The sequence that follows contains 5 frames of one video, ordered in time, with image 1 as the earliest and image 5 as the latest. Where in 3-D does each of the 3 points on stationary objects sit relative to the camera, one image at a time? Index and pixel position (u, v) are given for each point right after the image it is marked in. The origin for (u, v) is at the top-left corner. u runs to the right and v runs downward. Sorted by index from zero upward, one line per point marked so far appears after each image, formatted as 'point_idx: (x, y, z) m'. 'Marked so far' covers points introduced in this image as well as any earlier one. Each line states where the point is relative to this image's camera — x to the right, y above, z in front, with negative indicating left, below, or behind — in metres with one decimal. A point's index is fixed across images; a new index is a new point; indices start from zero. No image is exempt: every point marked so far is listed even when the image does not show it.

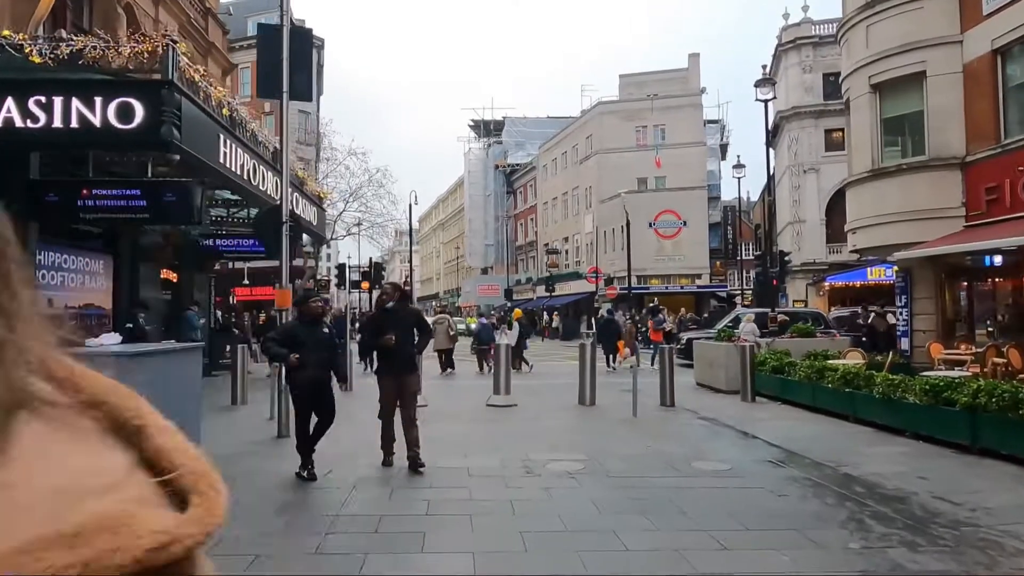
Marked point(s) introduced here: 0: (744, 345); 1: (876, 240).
0: (+5.1, -1.2, +14.5) m
1: (+9.5, +1.3, +17.3) m
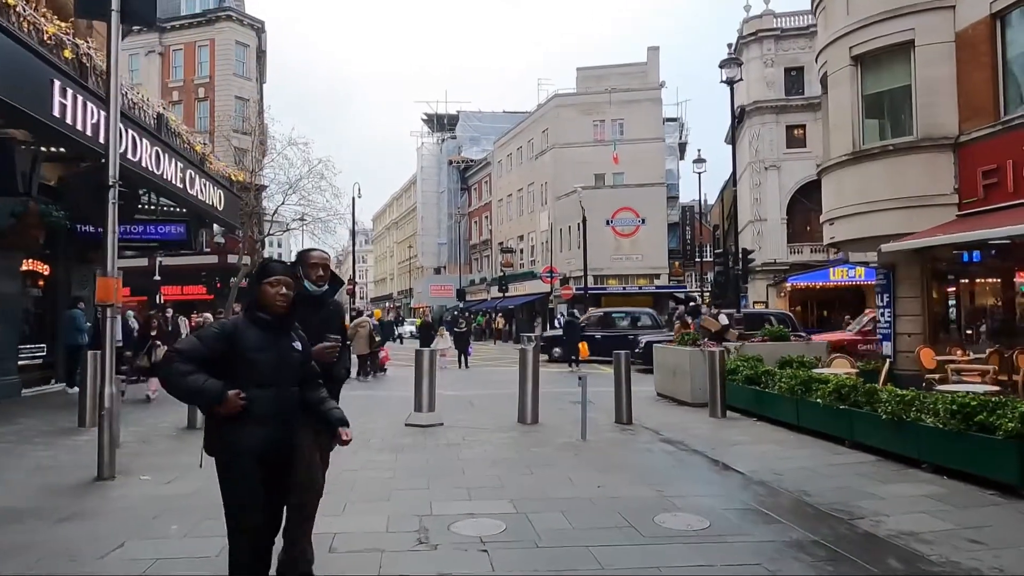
0: (+3.7, -1.1, +12.3) m
1: (+8.0, +1.4, +15.4) m
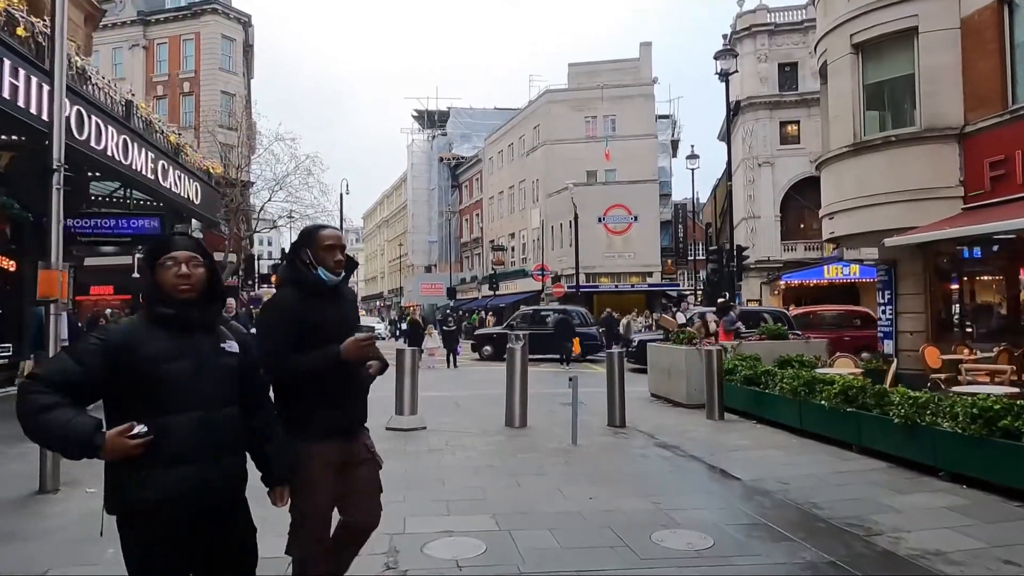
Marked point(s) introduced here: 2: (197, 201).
0: (+3.5, -1.1, +11.7) m
1: (+7.7, +1.5, +14.8) m
2: (-8.1, +2.2, +17.3) m
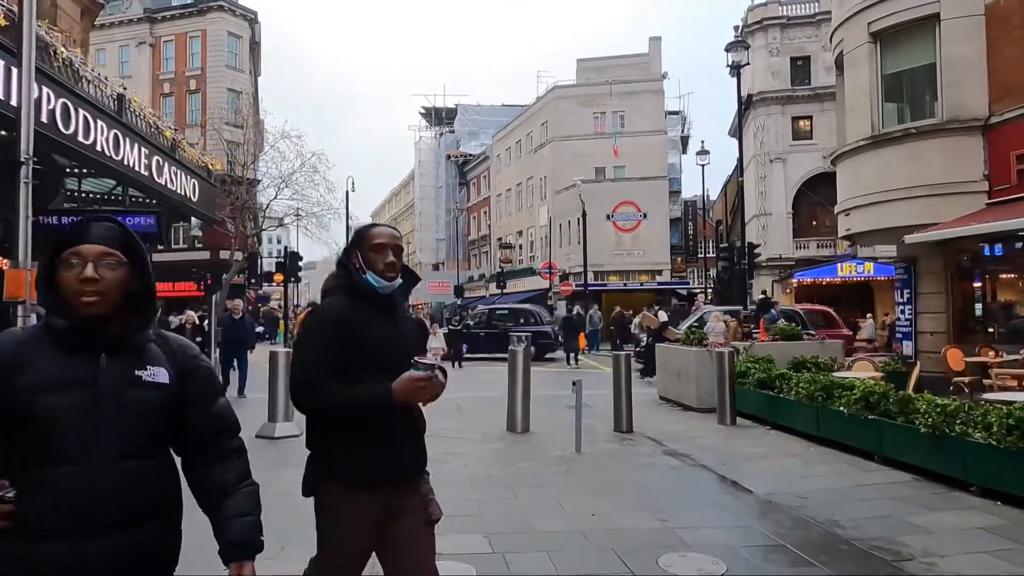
0: (+3.5, -1.1, +11.2) m
1: (+7.8, +1.5, +14.2) m
2: (-8.0, +2.3, +16.9) m
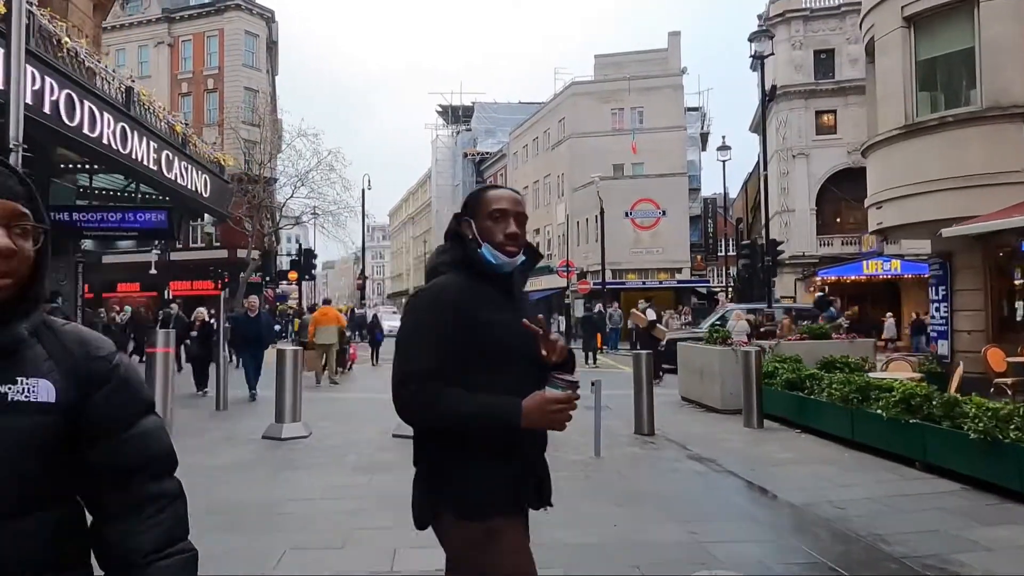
0: (+3.8, -1.0, +10.7) m
1: (+8.1, +1.5, +13.6) m
2: (-7.6, +2.3, +16.6) m
